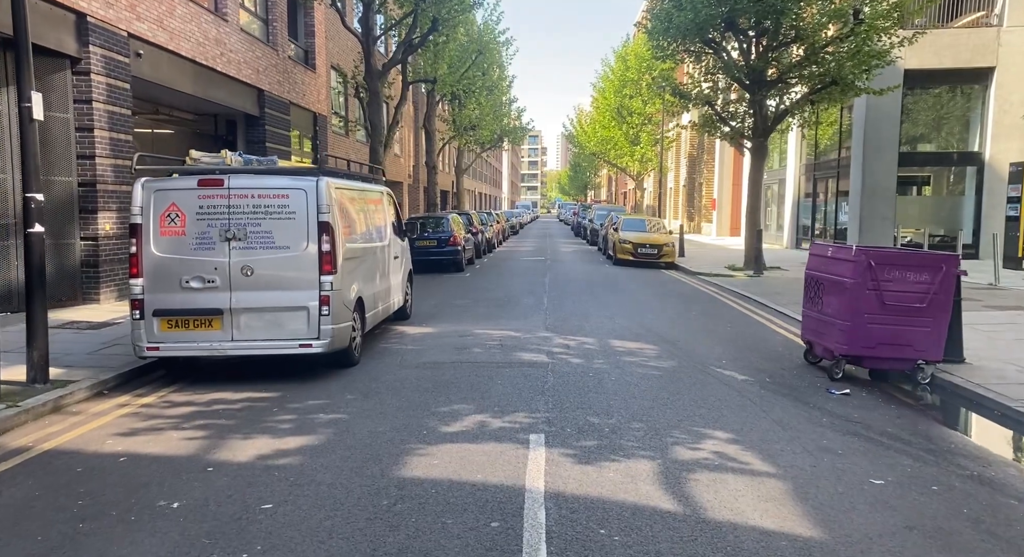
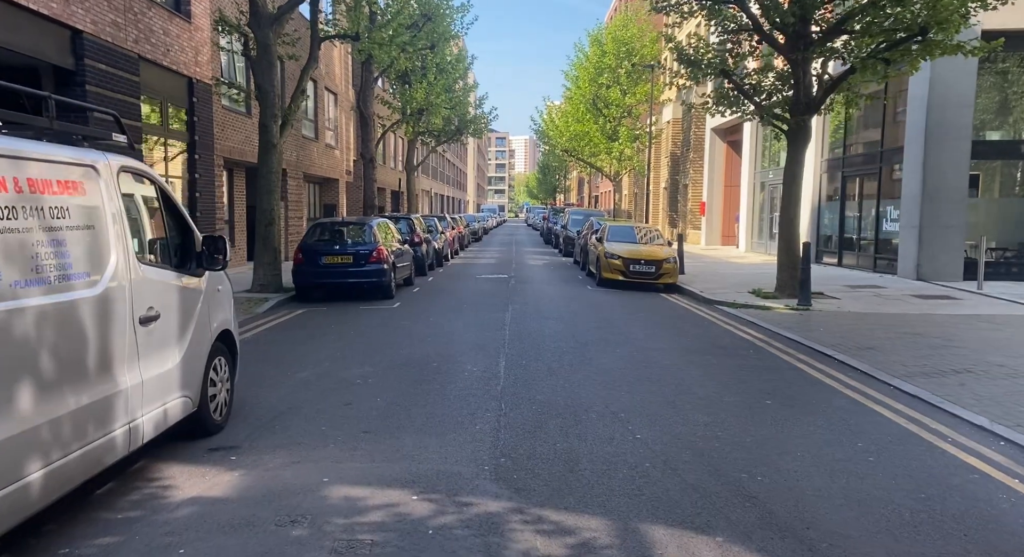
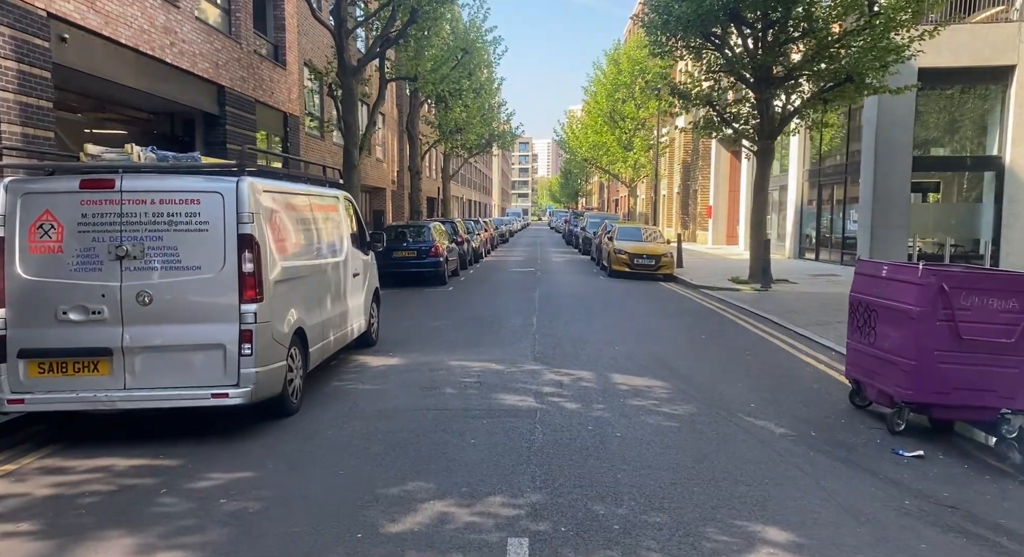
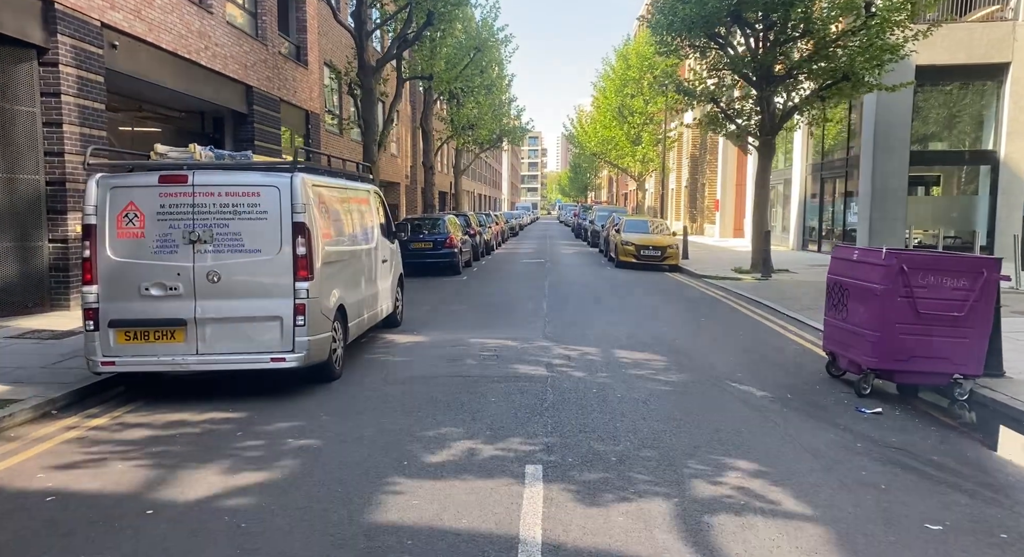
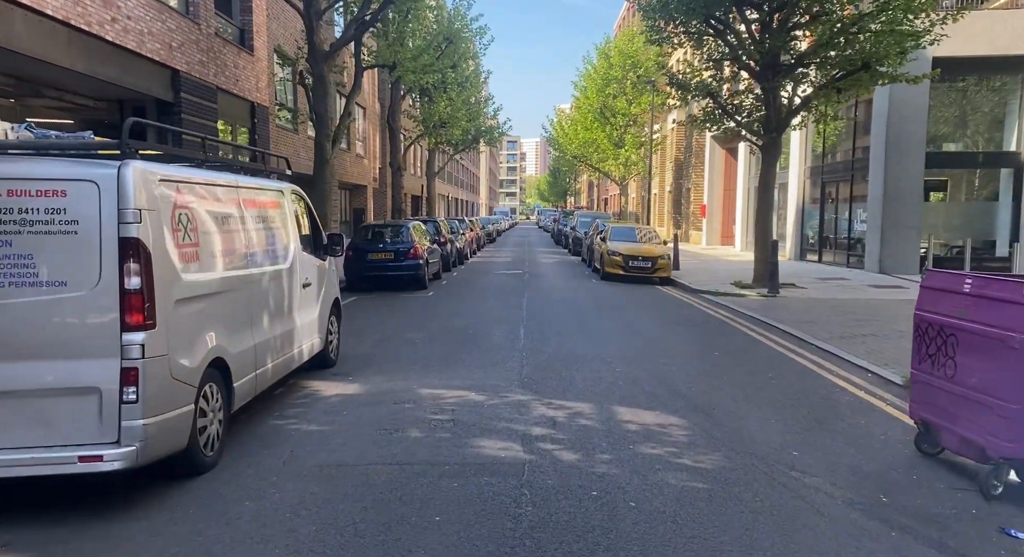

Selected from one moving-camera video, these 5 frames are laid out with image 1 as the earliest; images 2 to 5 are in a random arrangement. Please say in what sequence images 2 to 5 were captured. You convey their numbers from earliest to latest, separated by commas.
4, 3, 5, 2
